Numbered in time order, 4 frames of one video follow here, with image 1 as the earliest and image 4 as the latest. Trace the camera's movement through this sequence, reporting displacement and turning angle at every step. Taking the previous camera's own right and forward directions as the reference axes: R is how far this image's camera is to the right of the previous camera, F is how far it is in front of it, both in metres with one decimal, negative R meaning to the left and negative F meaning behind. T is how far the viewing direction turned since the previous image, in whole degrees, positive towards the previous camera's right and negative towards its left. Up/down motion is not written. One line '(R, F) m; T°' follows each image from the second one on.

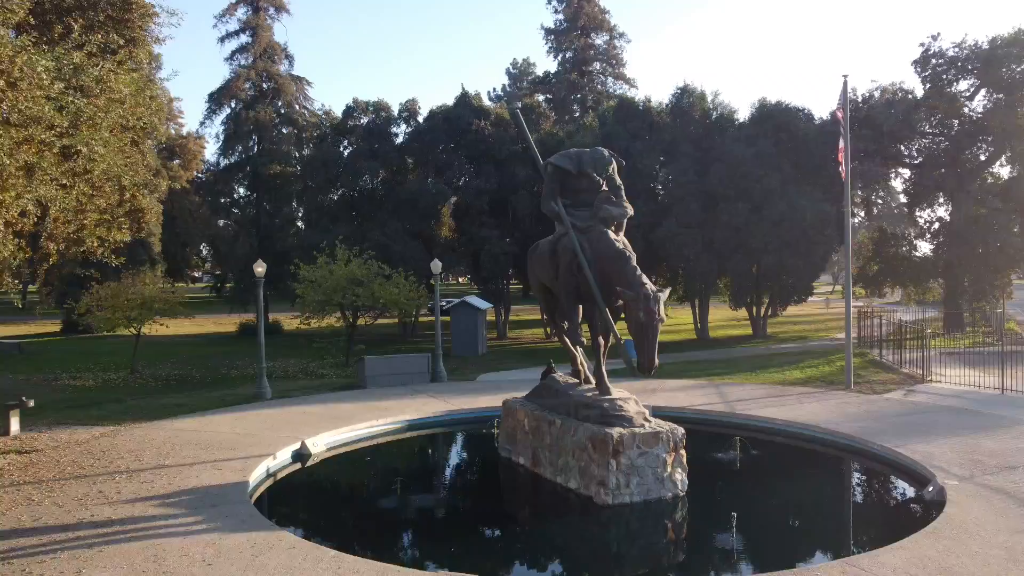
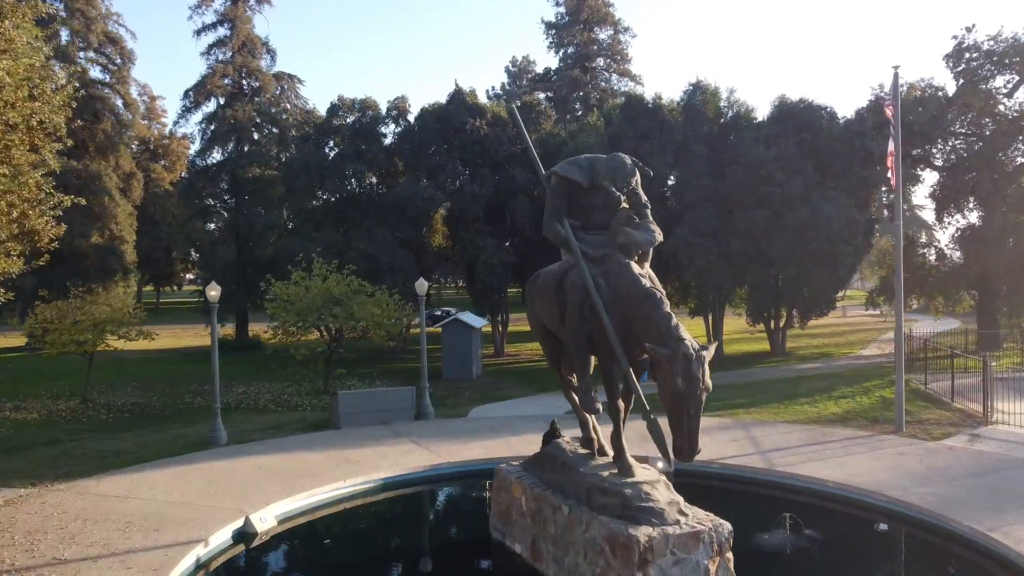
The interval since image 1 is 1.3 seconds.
(+0.1, +2.2) m; 0°
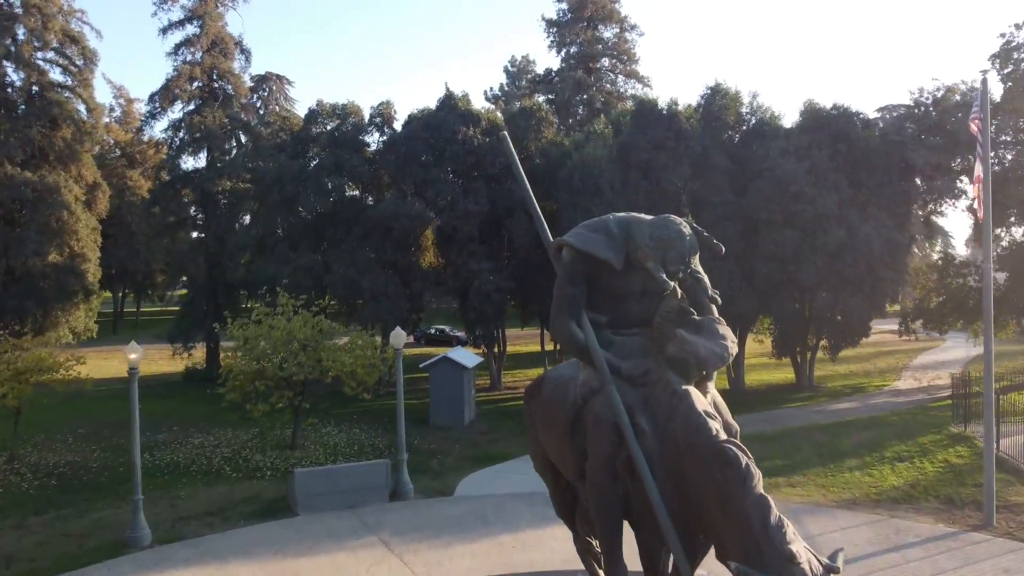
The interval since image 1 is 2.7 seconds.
(+0.1, +2.6) m; 0°
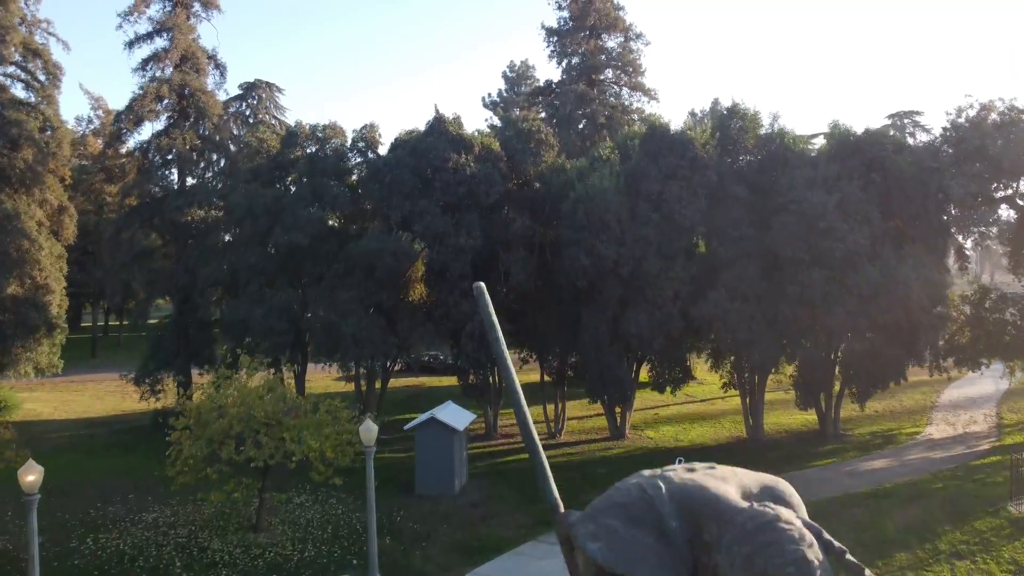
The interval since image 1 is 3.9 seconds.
(+0.1, +2.1) m; 0°
